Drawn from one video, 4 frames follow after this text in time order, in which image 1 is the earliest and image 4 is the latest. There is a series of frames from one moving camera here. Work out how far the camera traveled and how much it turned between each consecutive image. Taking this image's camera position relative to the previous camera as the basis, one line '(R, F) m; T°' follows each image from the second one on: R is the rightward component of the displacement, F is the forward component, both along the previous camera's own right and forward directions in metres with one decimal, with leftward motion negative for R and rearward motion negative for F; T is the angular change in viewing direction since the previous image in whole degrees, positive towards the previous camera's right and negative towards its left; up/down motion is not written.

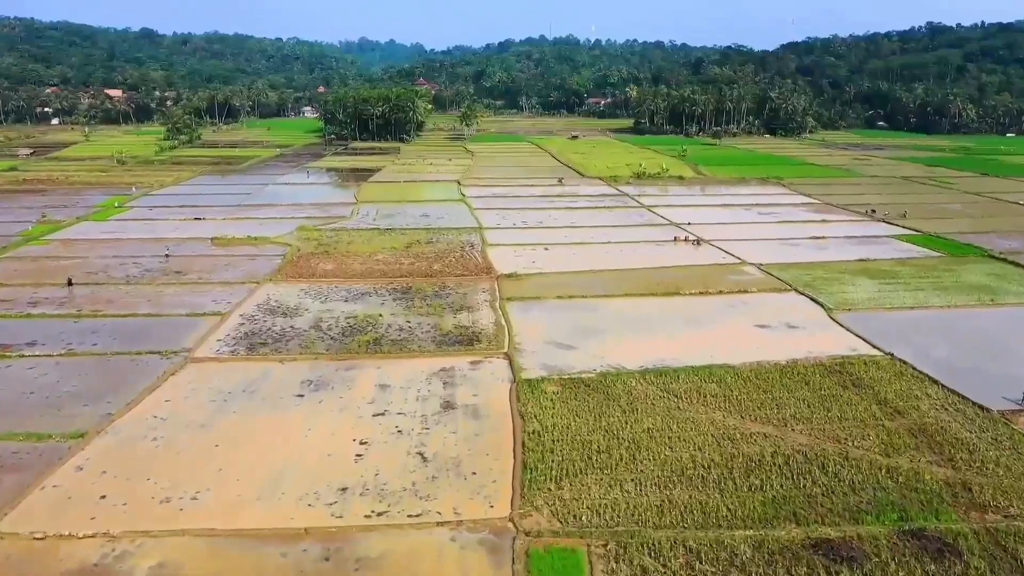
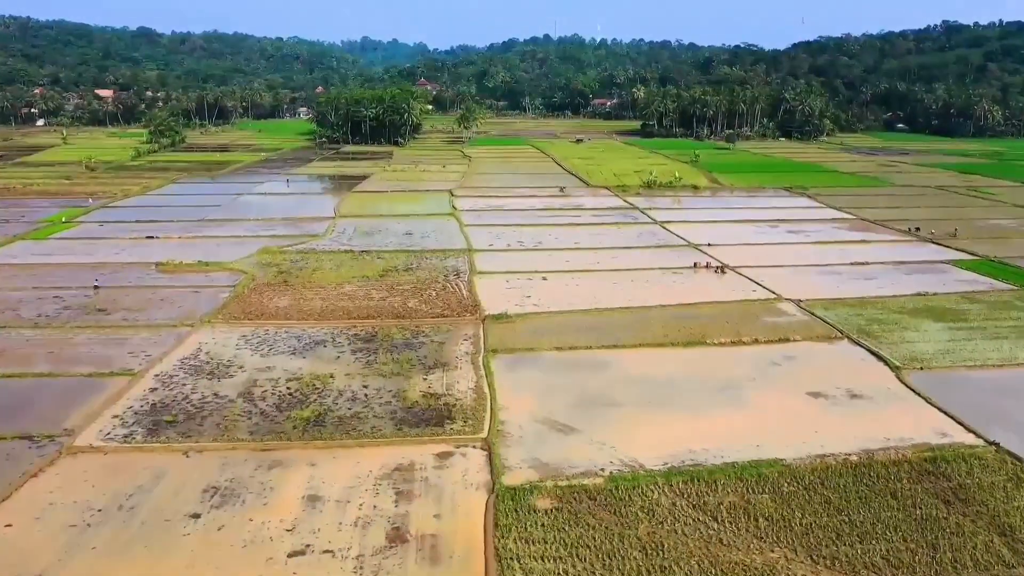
(+0.4, +4.1) m; 0°
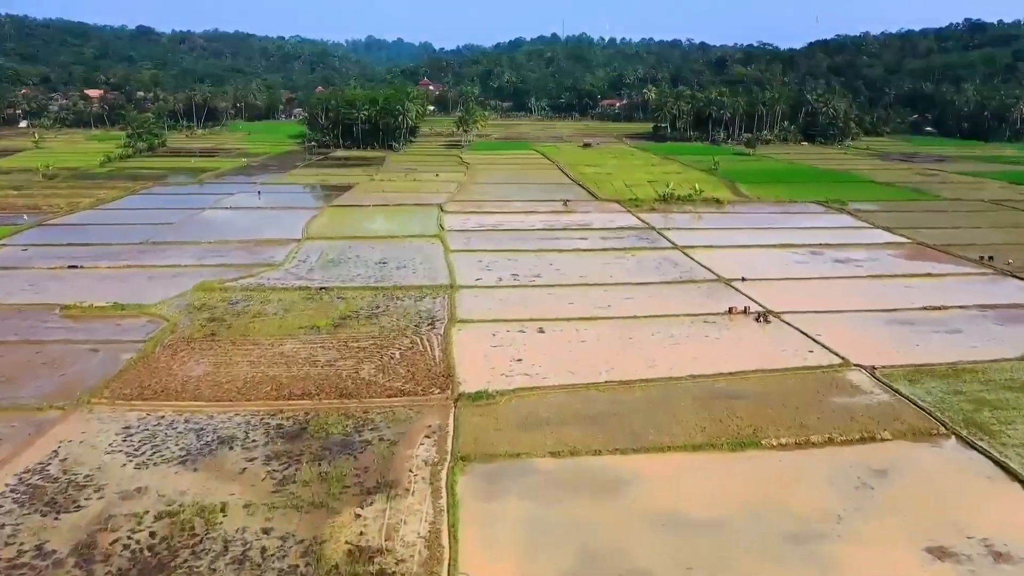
(+0.5, +4.9) m; -1°
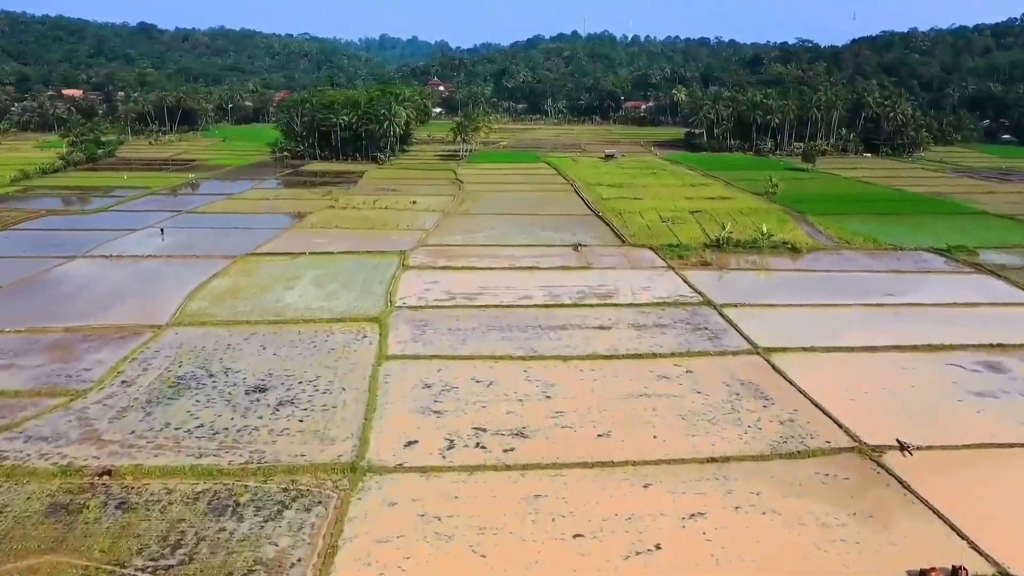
(+1.0, +10.8) m; -1°
